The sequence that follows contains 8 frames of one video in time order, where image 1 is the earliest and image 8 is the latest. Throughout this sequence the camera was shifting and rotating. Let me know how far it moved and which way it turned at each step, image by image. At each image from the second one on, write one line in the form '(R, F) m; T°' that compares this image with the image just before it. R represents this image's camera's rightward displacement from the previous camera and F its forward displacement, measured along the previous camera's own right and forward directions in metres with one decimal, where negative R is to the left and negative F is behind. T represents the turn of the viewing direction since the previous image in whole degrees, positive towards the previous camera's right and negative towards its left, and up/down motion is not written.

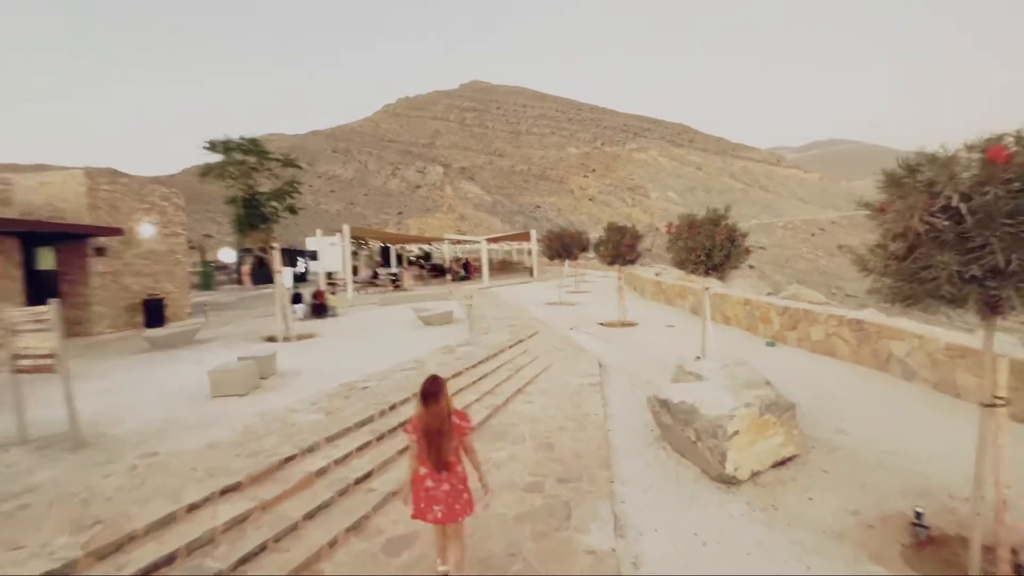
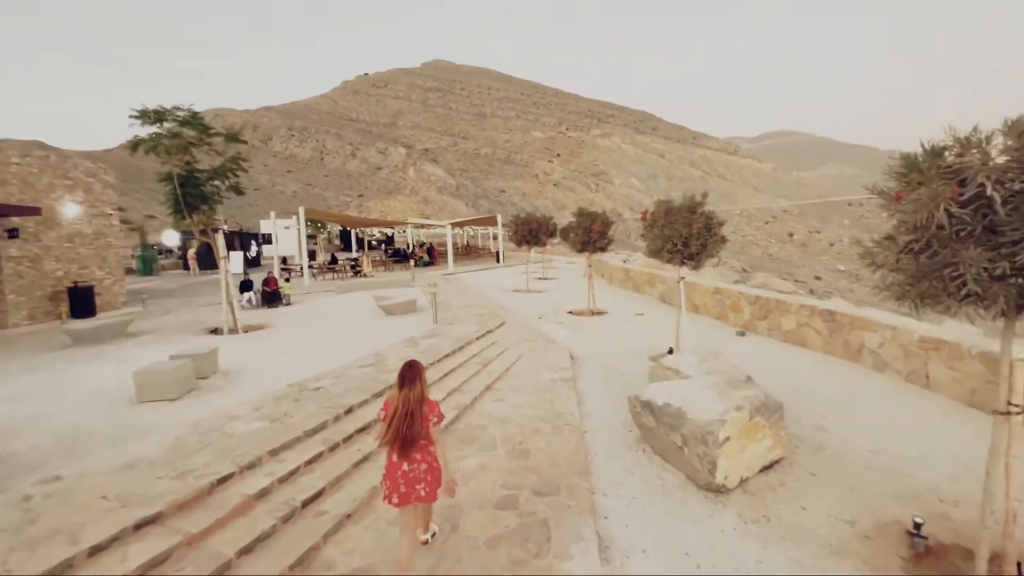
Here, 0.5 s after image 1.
(-0.1, +0.6) m; +4°
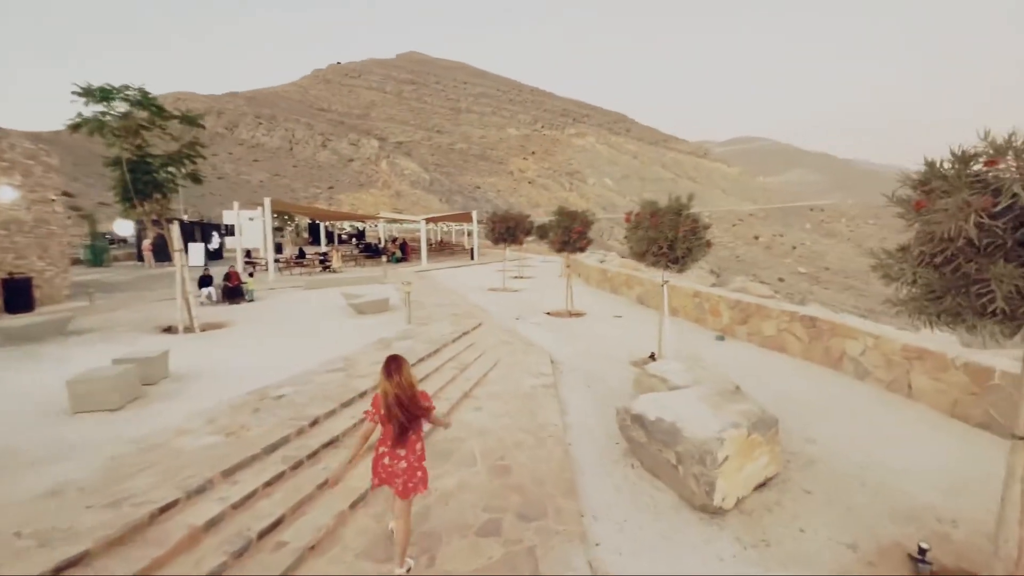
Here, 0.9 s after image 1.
(-0.1, +0.4) m; +3°
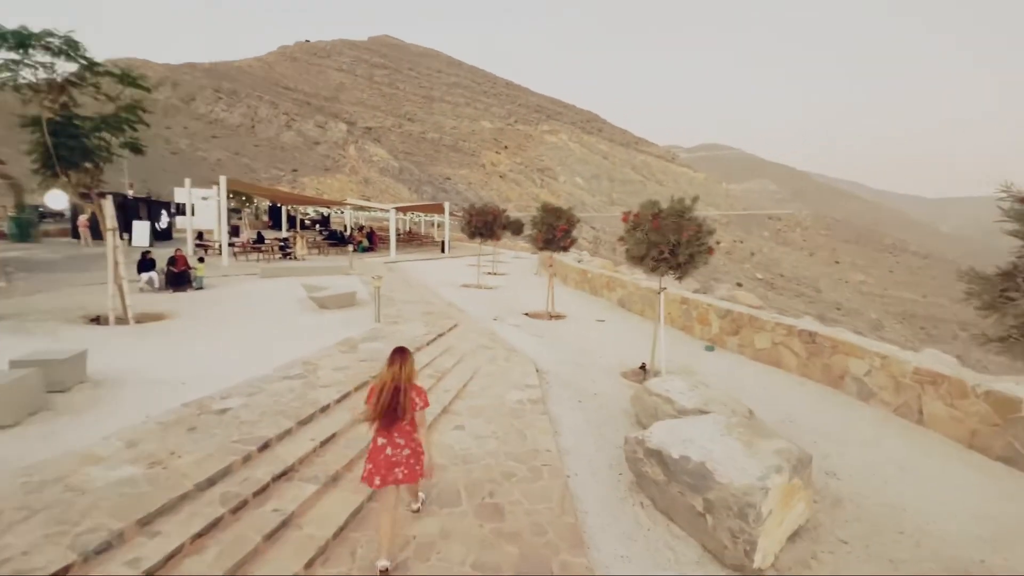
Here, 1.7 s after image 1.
(-0.3, +0.8) m; +4°
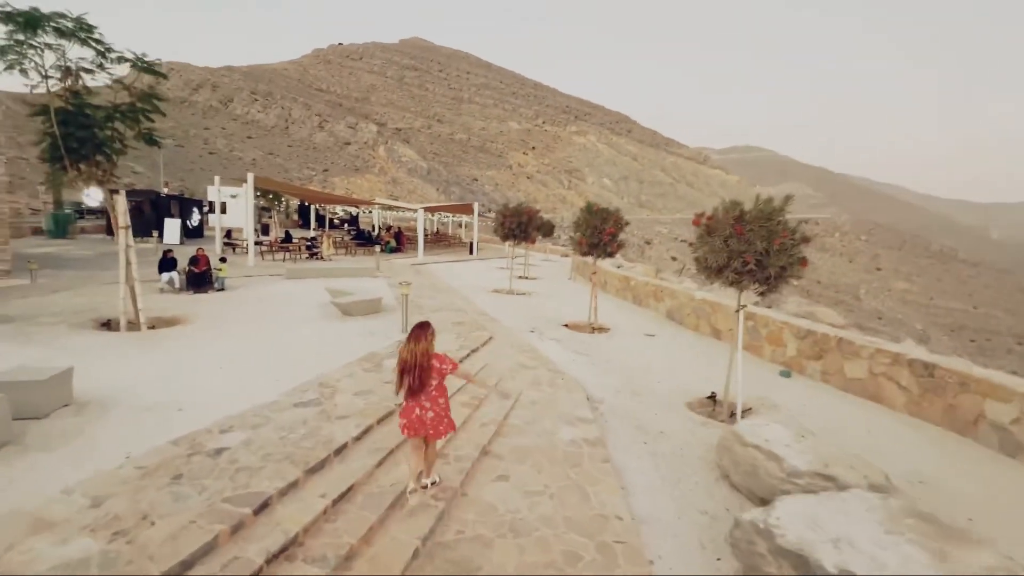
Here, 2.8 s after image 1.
(-0.4, +1.1) m; -3°
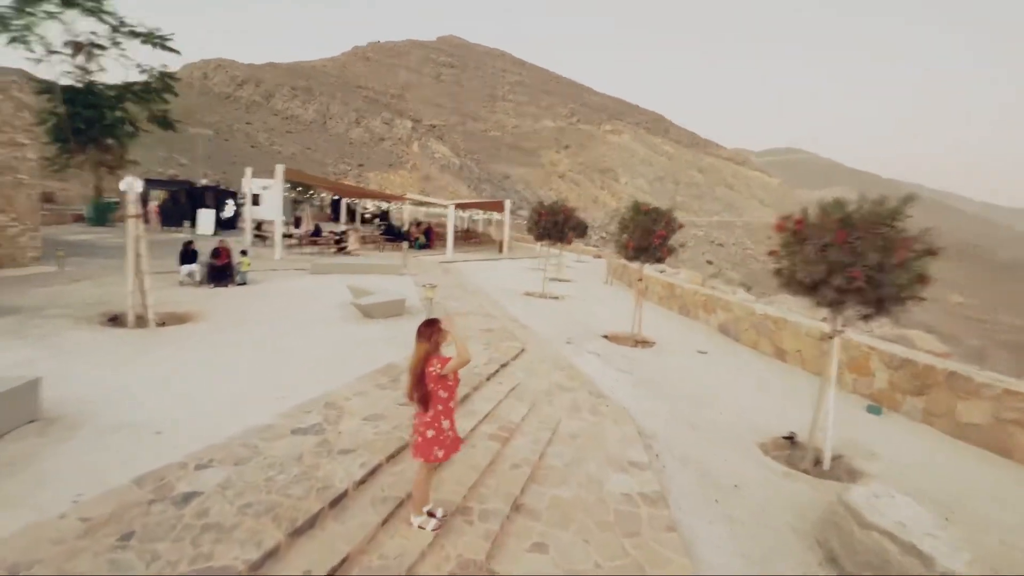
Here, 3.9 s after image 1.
(-0.2, +1.0) m; -4°
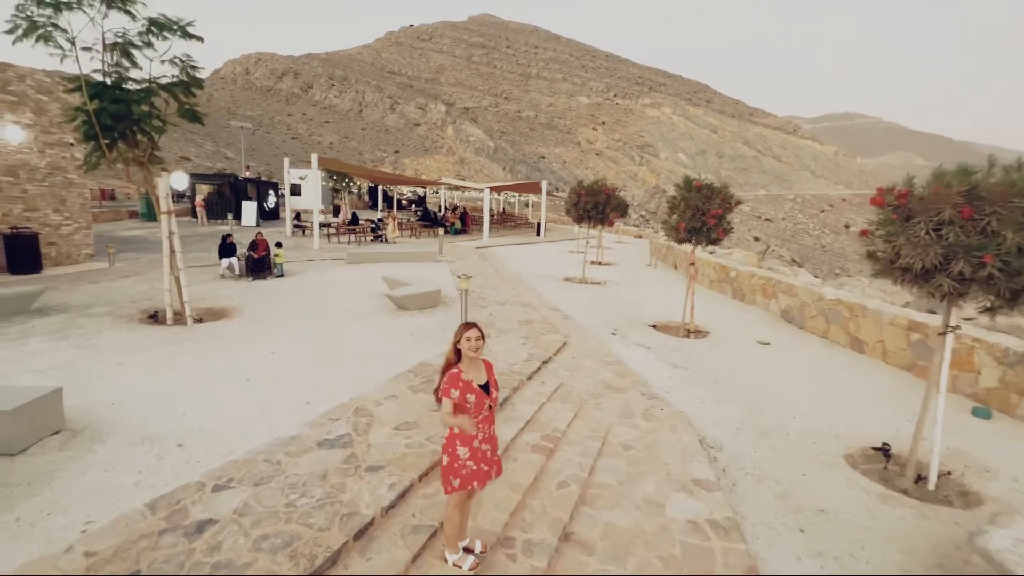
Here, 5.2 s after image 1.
(0.0, +0.6) m; -5°
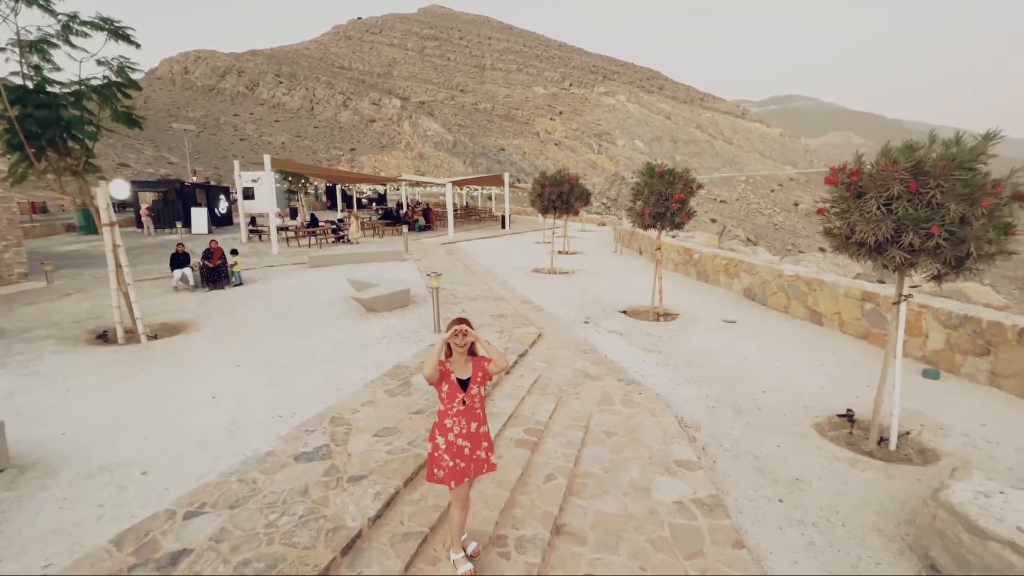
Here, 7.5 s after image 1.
(-0.1, +0.1) m; +4°
